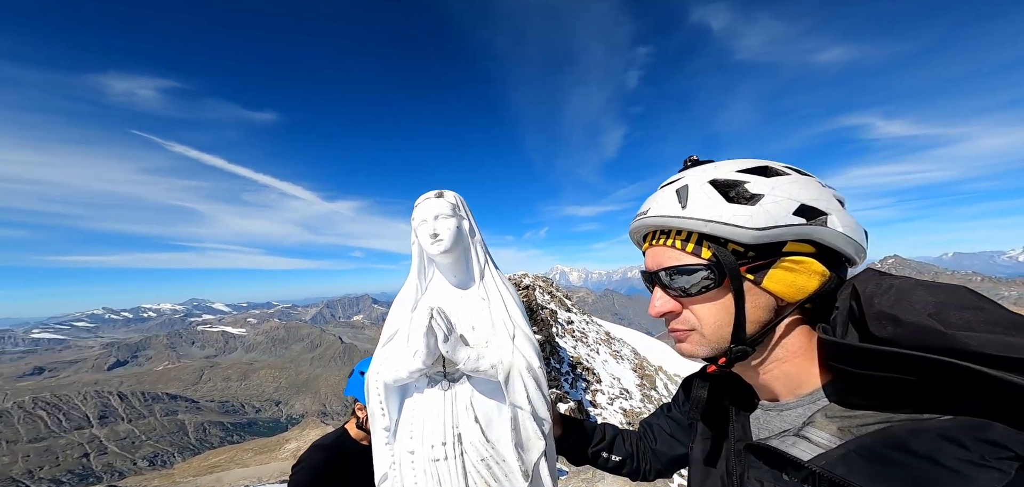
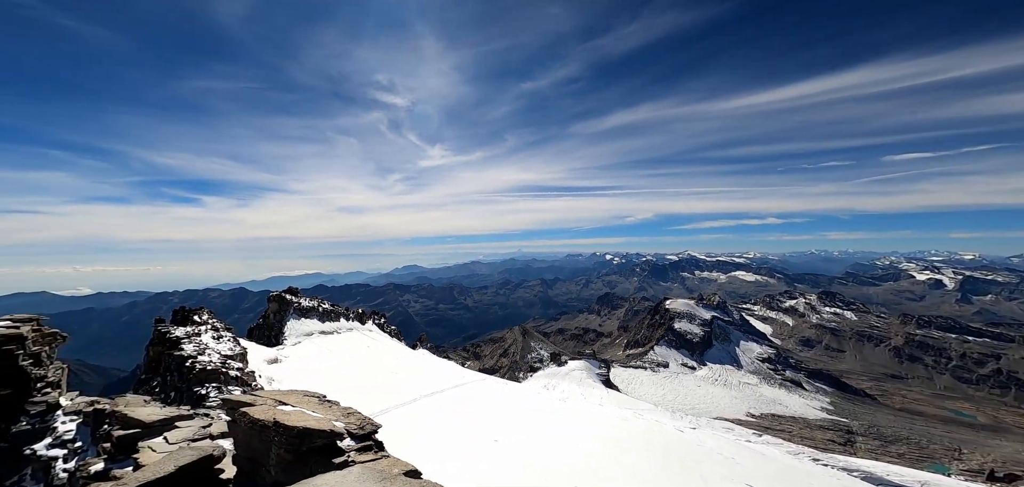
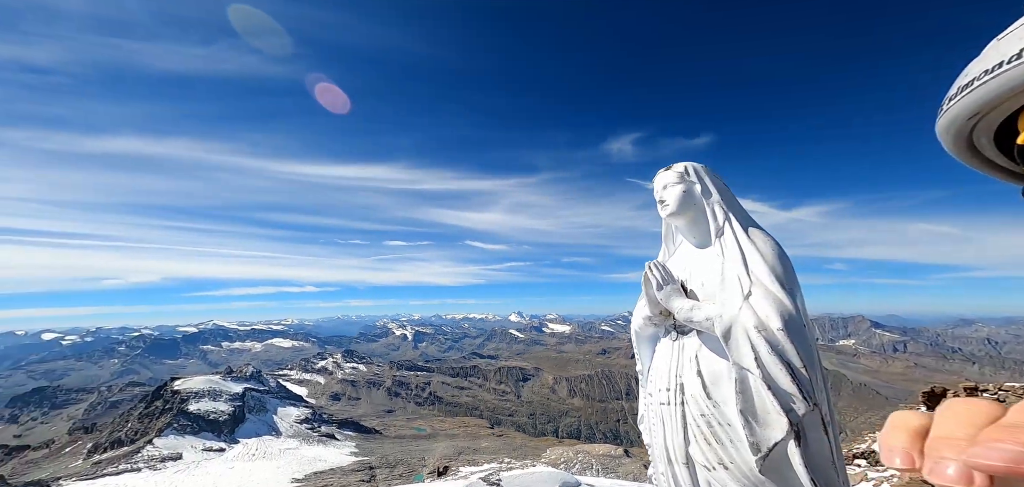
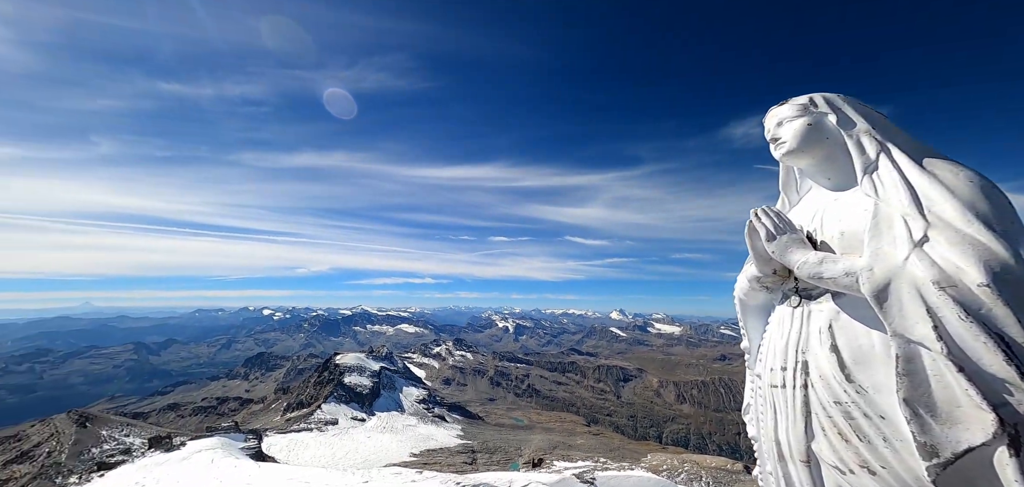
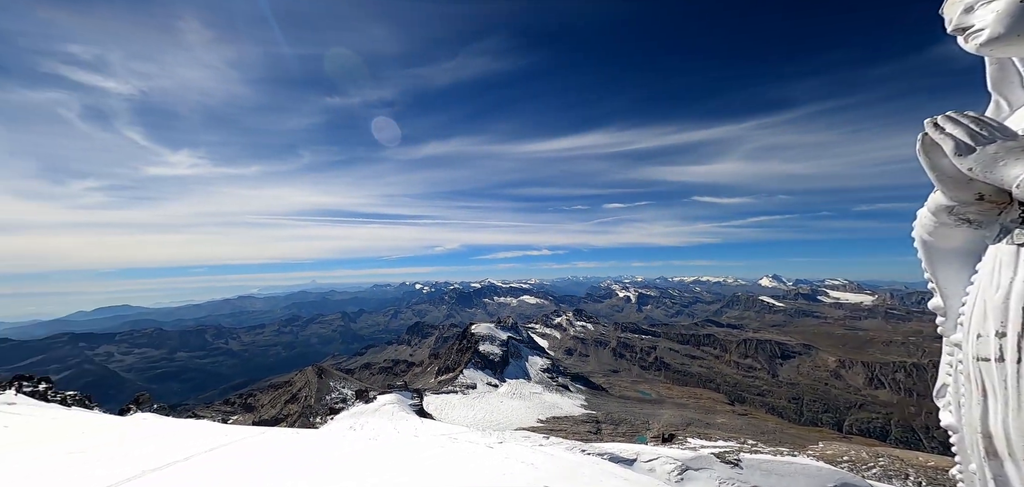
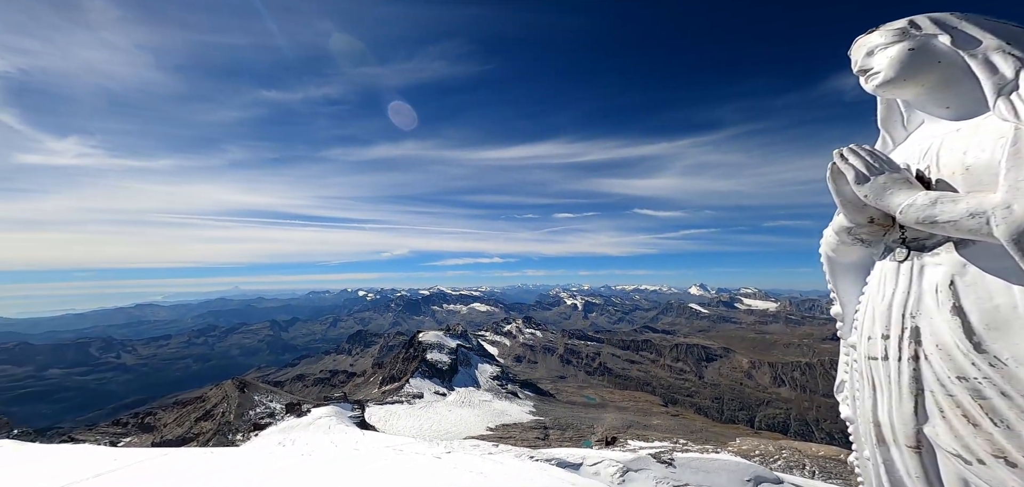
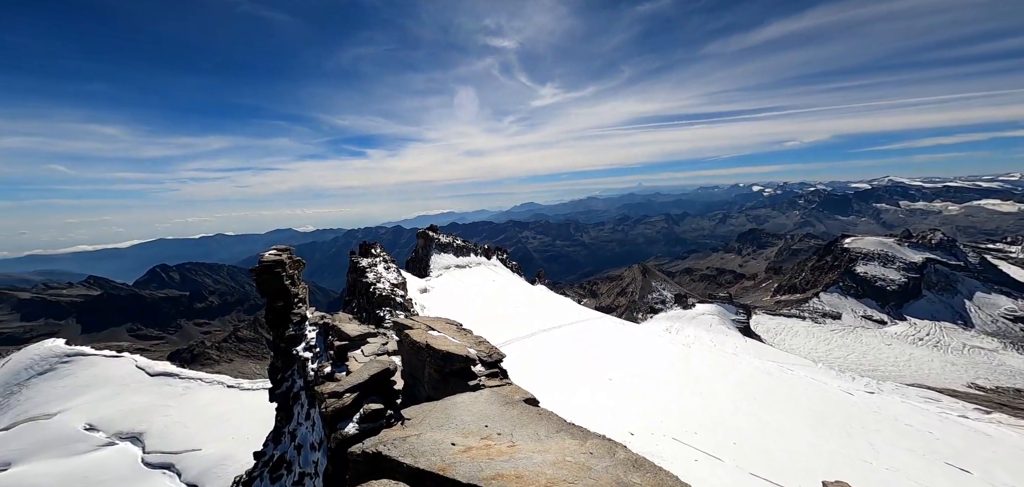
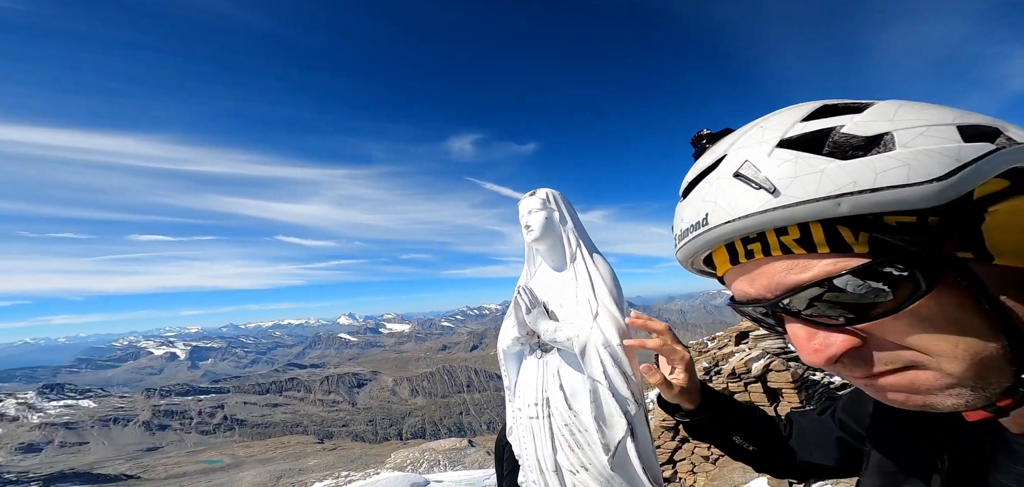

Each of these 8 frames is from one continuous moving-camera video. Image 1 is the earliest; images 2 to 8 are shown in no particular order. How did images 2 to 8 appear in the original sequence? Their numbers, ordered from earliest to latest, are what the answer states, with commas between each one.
8, 3, 4, 6, 5, 2, 7
